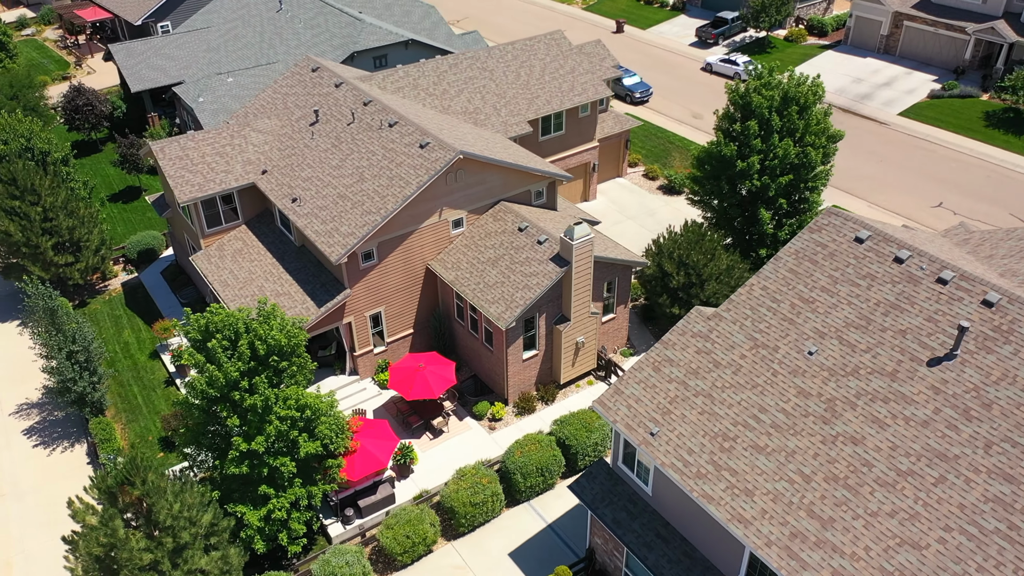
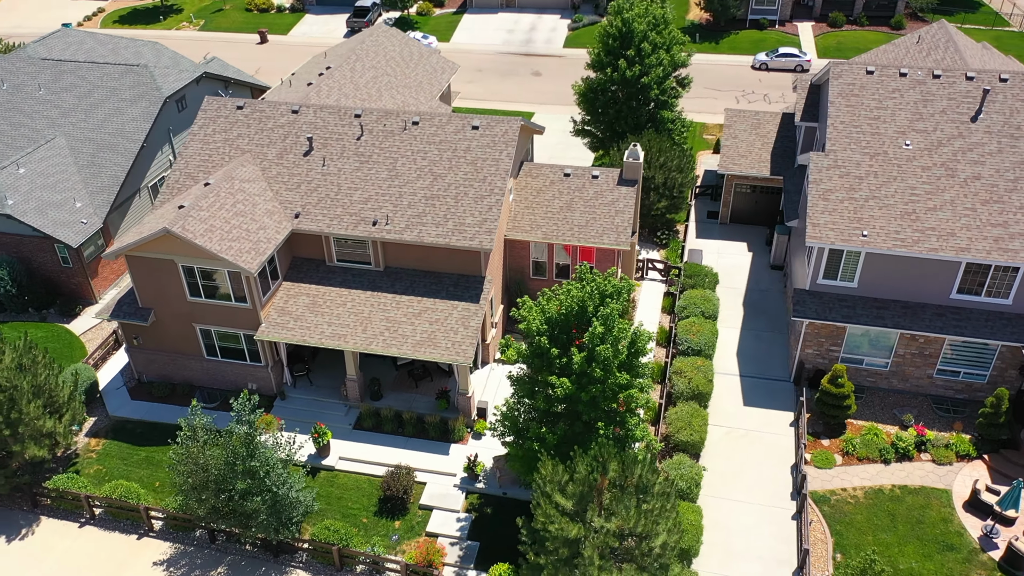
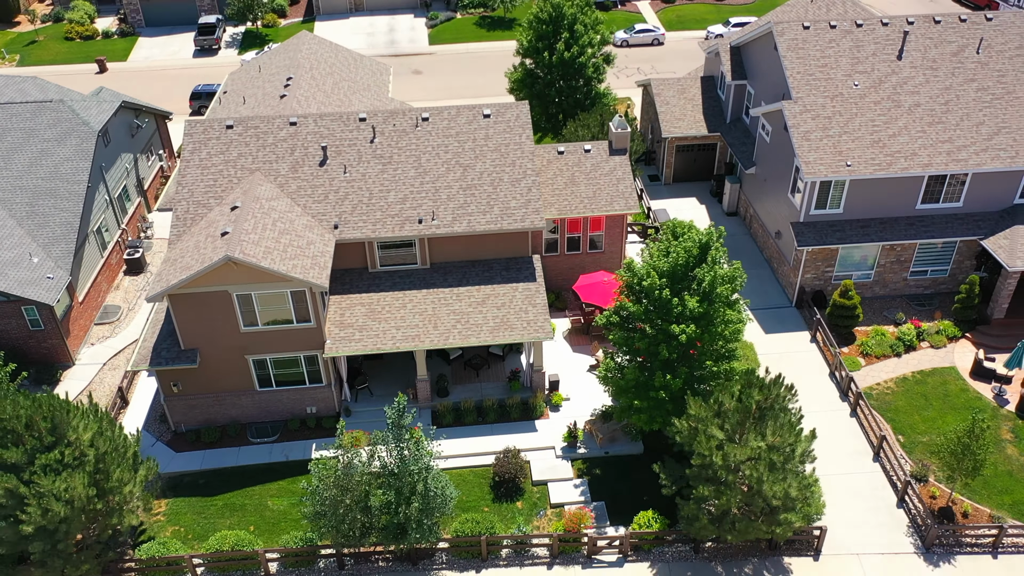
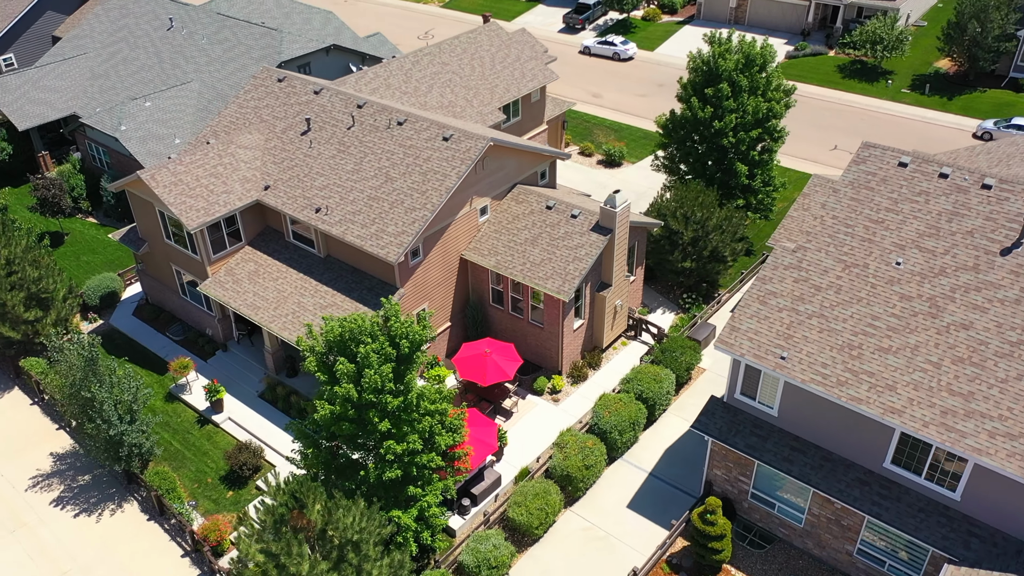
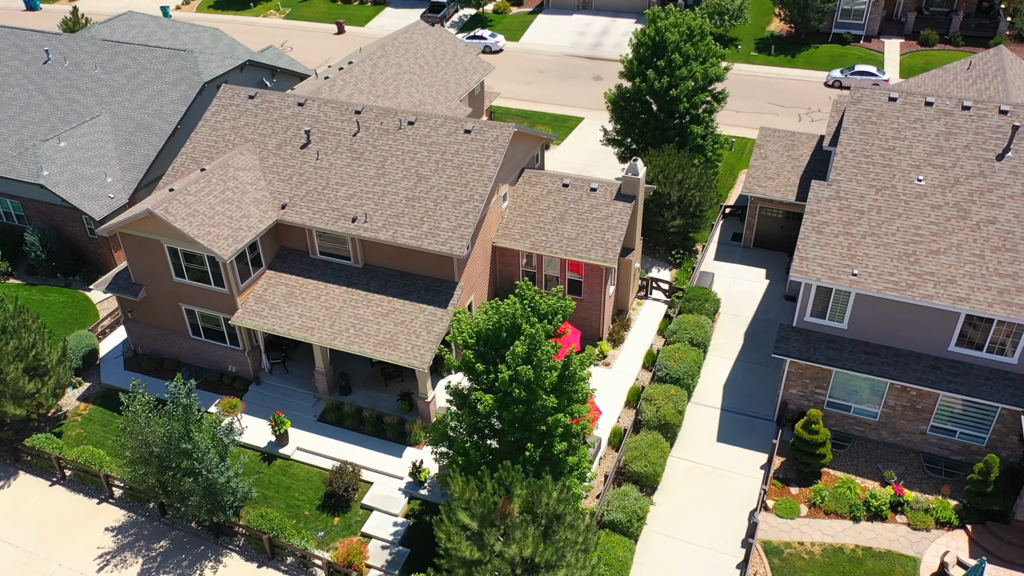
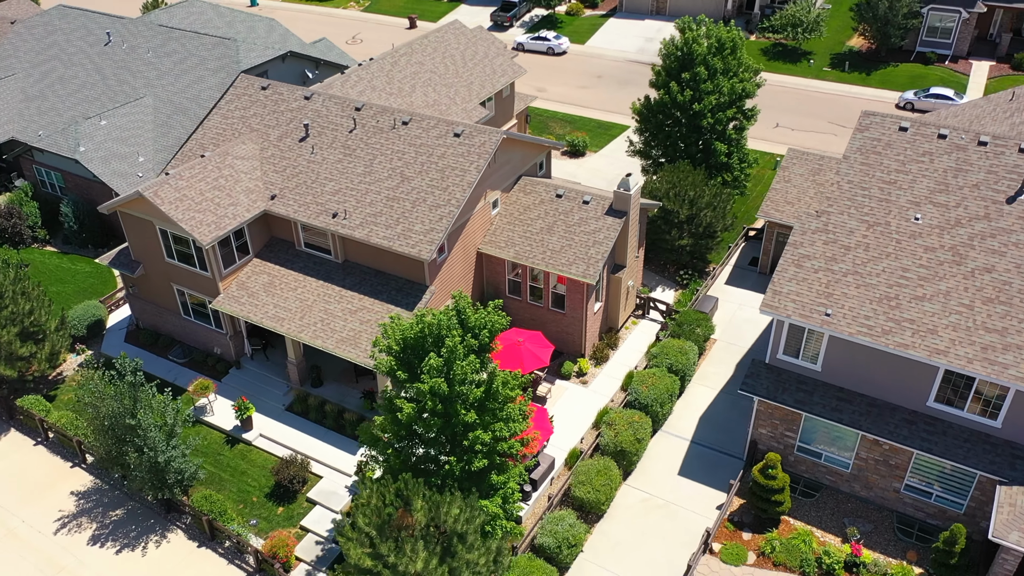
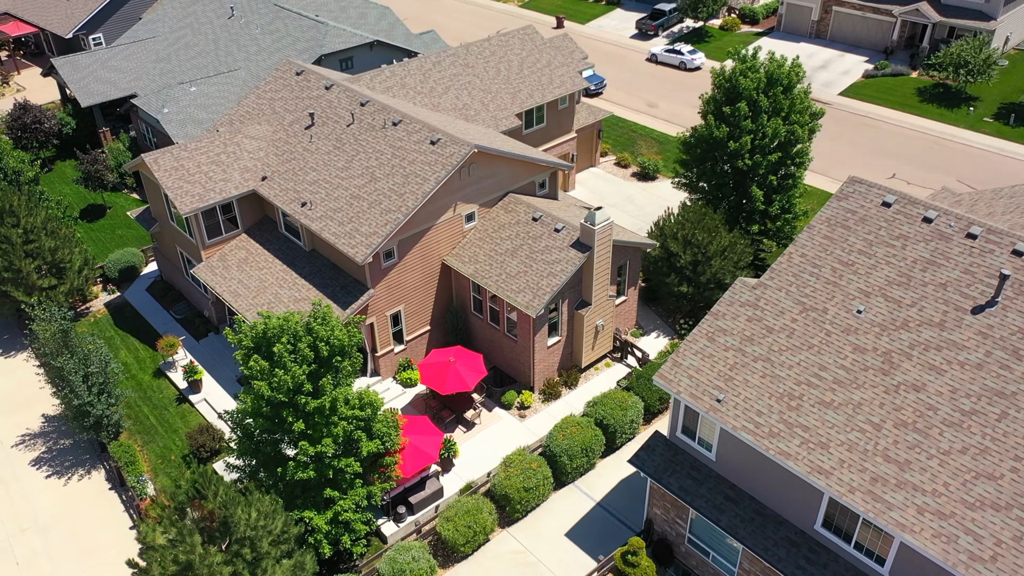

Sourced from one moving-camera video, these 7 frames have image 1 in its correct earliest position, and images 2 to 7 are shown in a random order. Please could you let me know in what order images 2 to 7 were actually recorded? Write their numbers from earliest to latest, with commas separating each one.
7, 4, 6, 5, 2, 3
